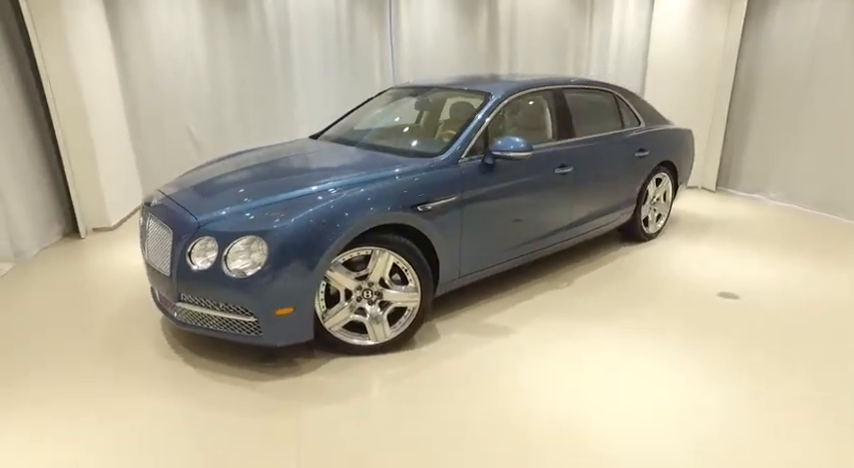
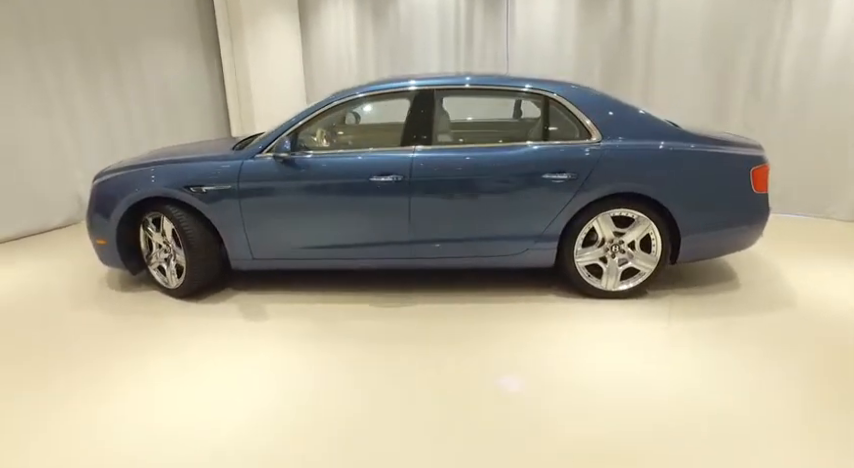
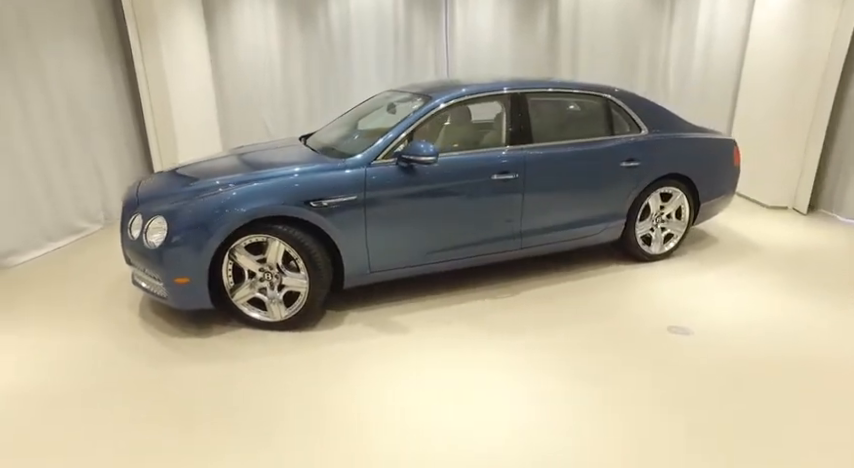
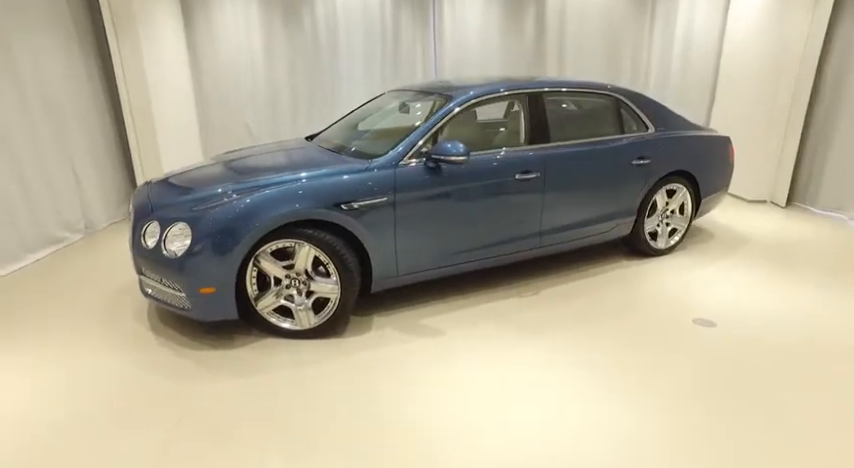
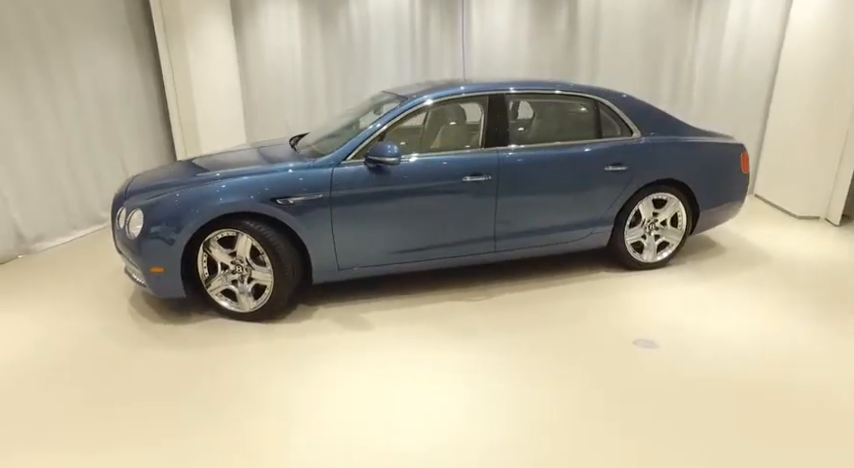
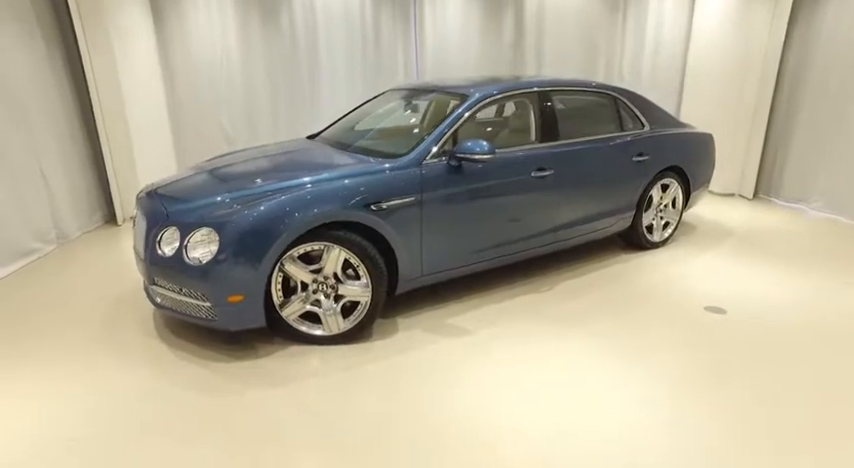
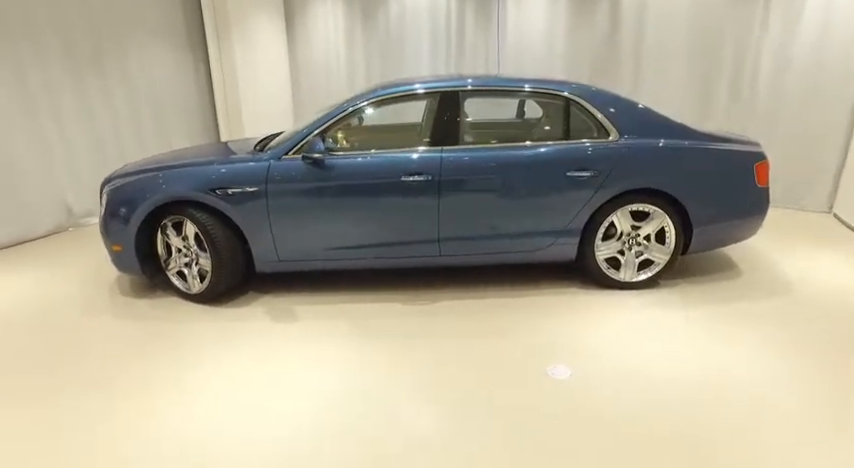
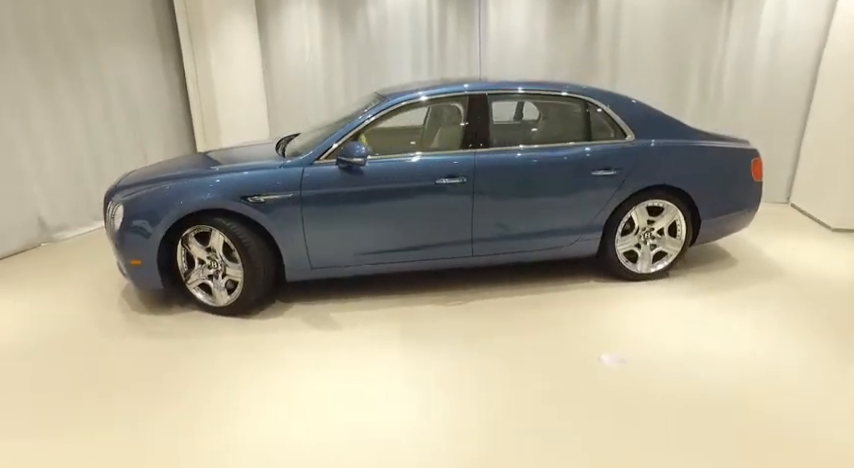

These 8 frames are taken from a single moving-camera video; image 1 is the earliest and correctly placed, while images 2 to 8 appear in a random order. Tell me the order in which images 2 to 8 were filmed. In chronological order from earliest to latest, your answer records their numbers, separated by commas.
6, 4, 3, 5, 8, 7, 2
